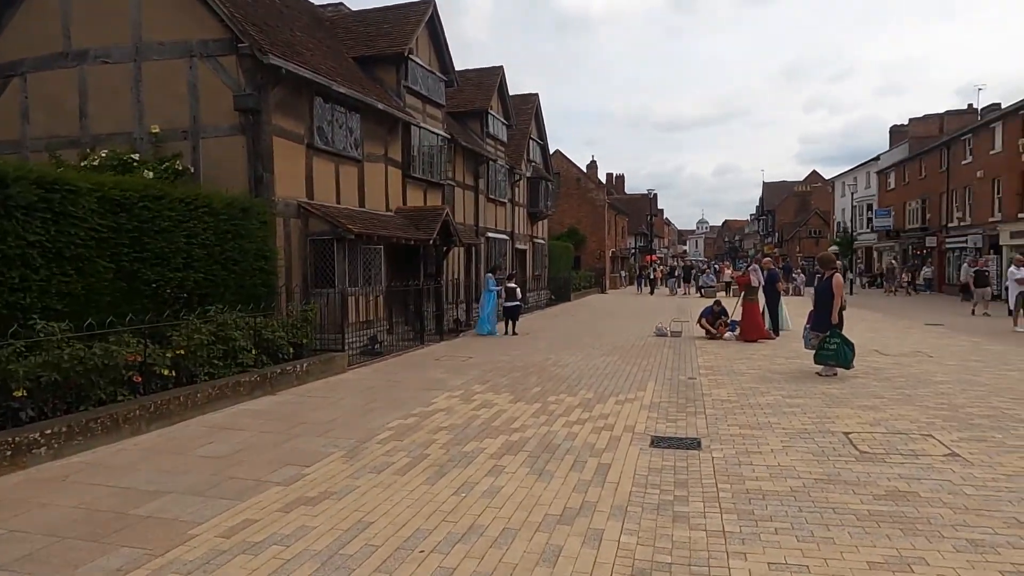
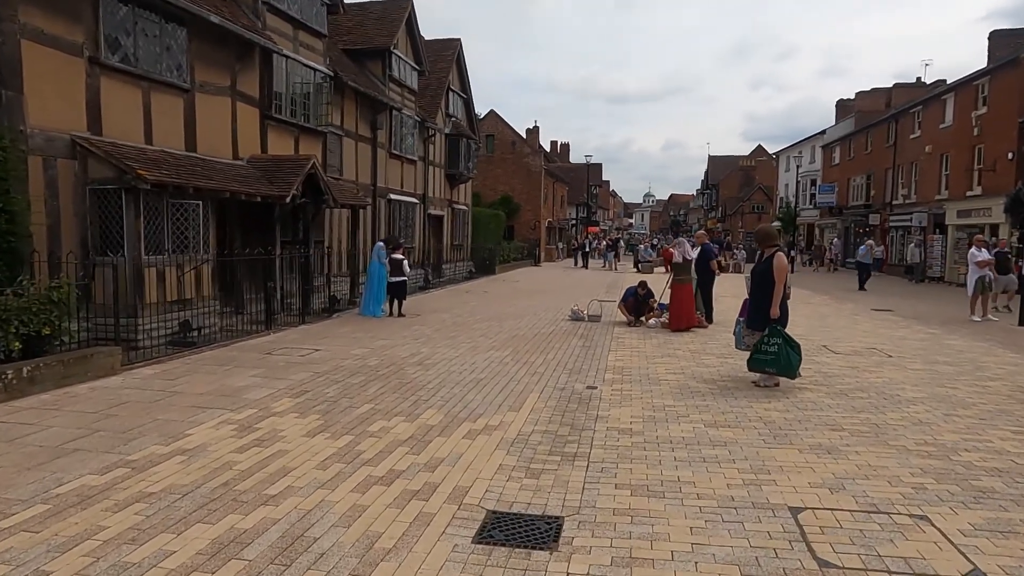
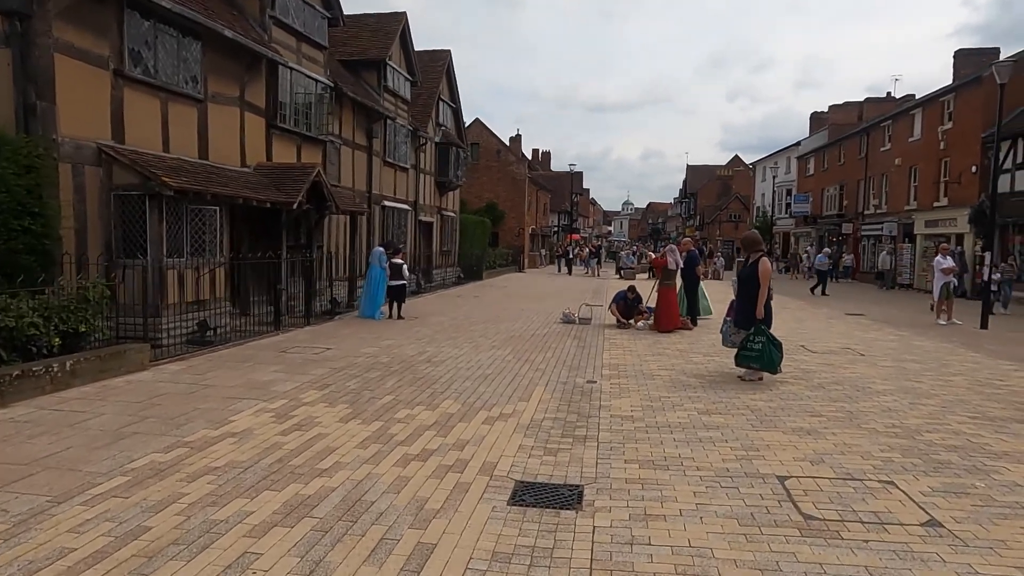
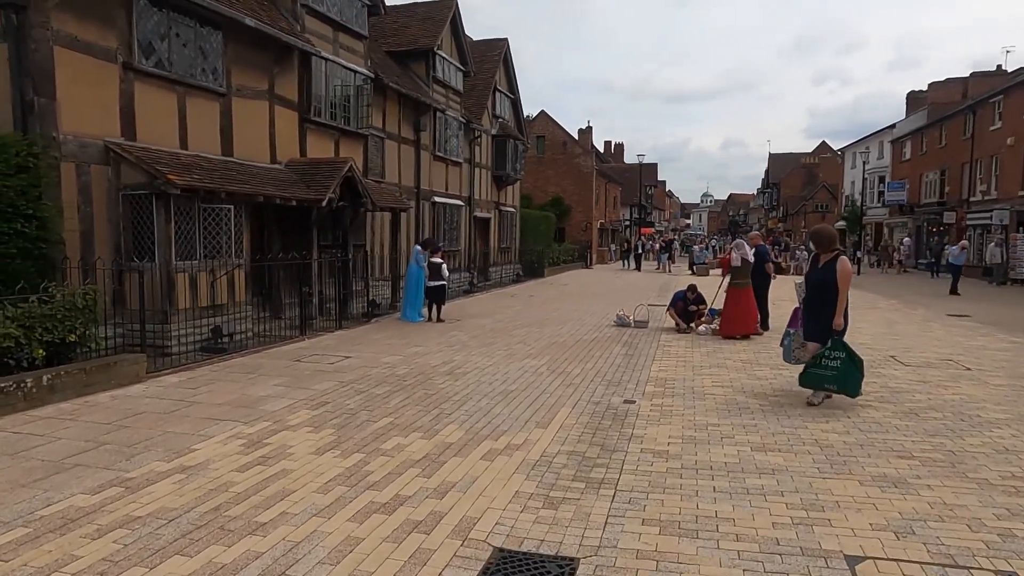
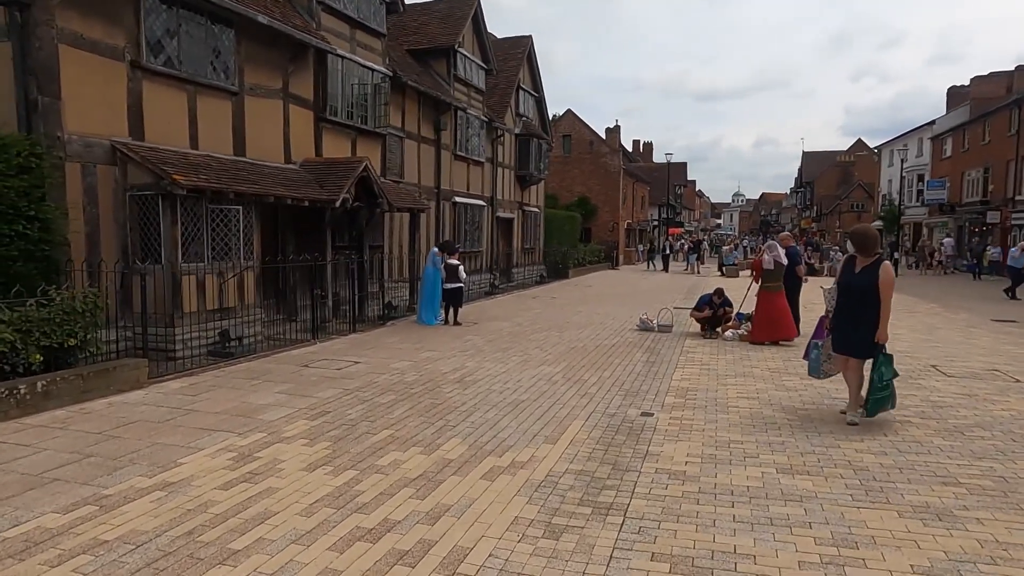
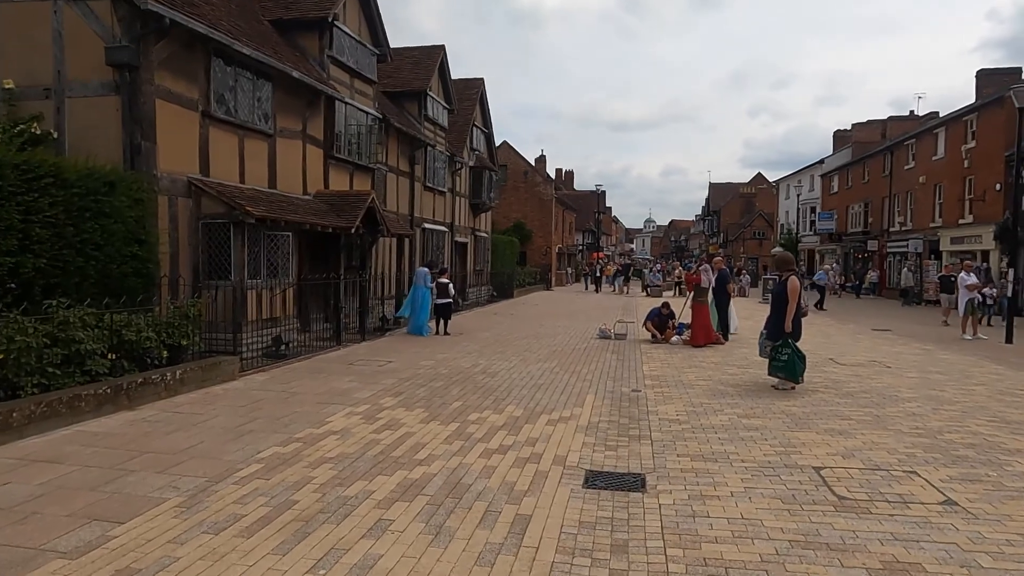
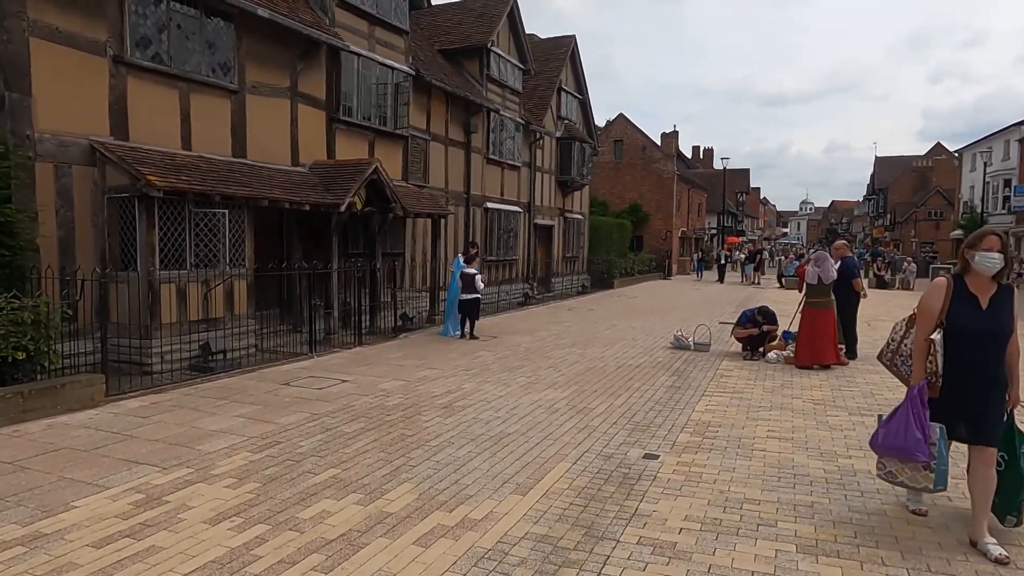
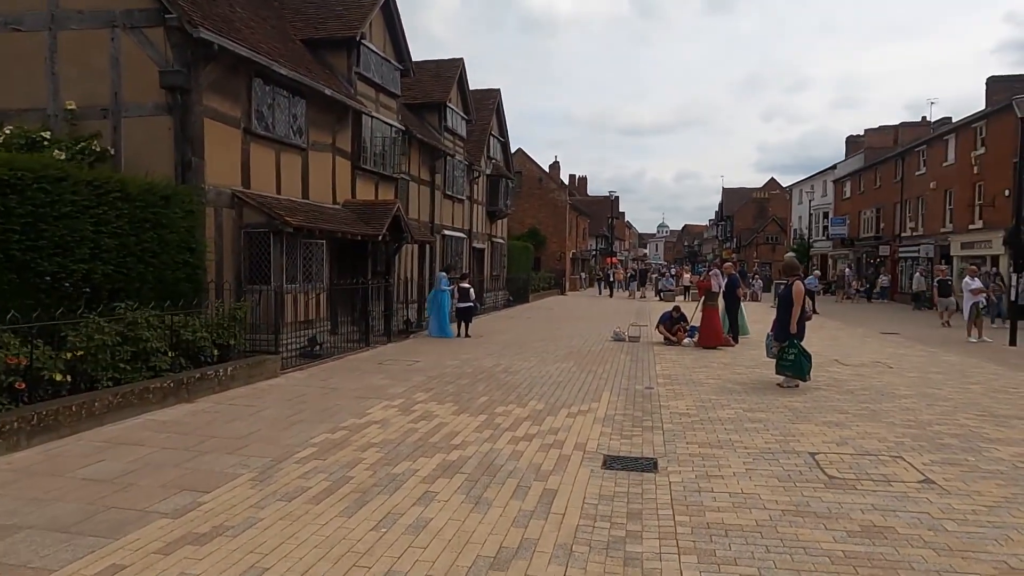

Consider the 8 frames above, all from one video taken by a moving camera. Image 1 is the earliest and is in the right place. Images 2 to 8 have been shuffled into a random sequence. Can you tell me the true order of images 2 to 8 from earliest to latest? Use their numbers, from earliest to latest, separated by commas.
8, 6, 3, 2, 4, 5, 7
